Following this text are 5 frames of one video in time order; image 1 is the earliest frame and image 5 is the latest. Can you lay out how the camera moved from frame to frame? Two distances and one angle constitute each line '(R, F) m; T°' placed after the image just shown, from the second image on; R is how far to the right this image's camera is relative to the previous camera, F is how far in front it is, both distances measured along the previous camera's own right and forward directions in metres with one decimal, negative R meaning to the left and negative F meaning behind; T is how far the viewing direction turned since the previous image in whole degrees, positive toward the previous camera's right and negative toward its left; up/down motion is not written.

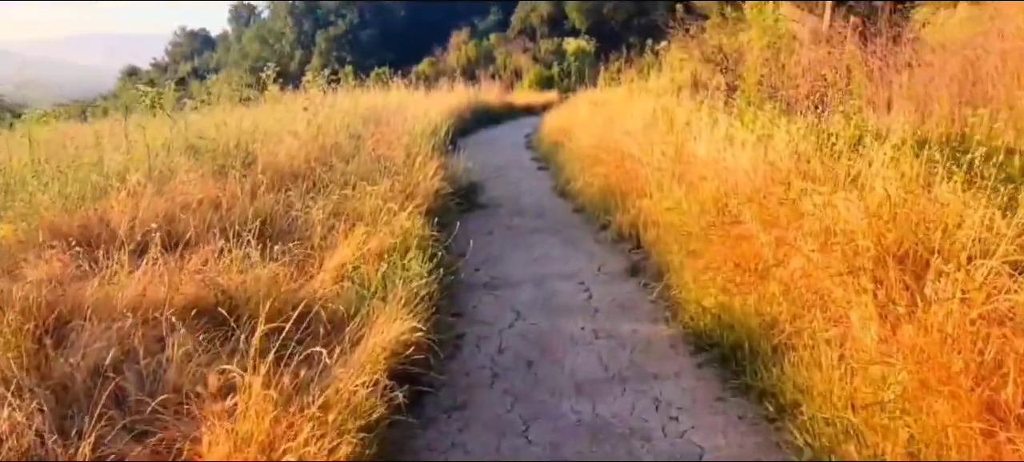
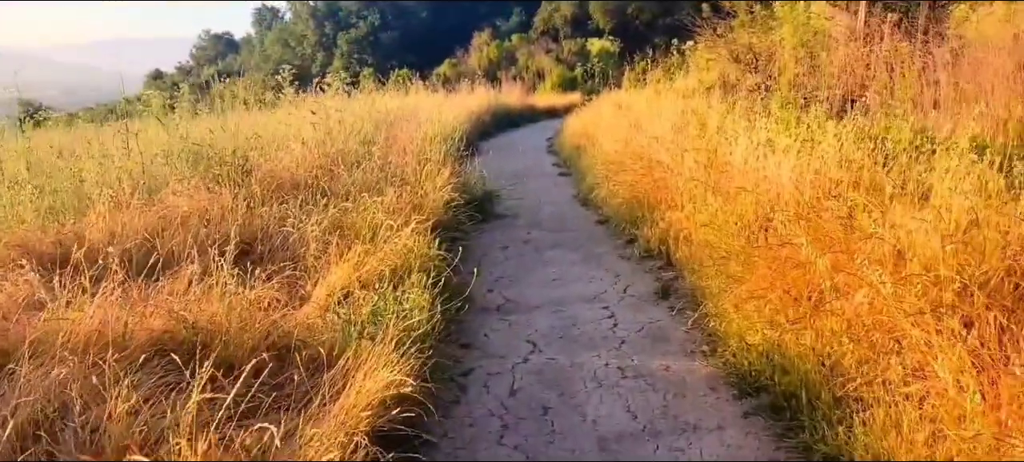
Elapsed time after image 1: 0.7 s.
(0.0, +0.4) m; -2°
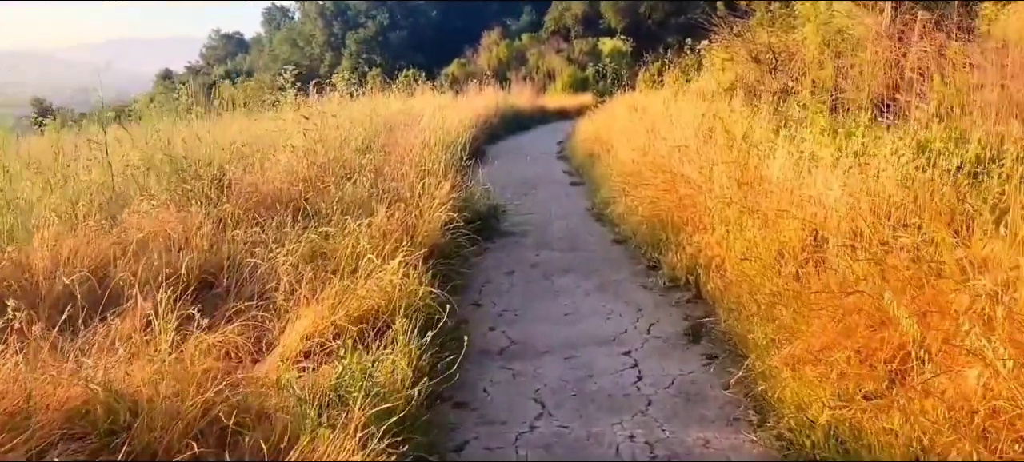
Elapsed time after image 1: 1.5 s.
(0.0, +0.6) m; -1°
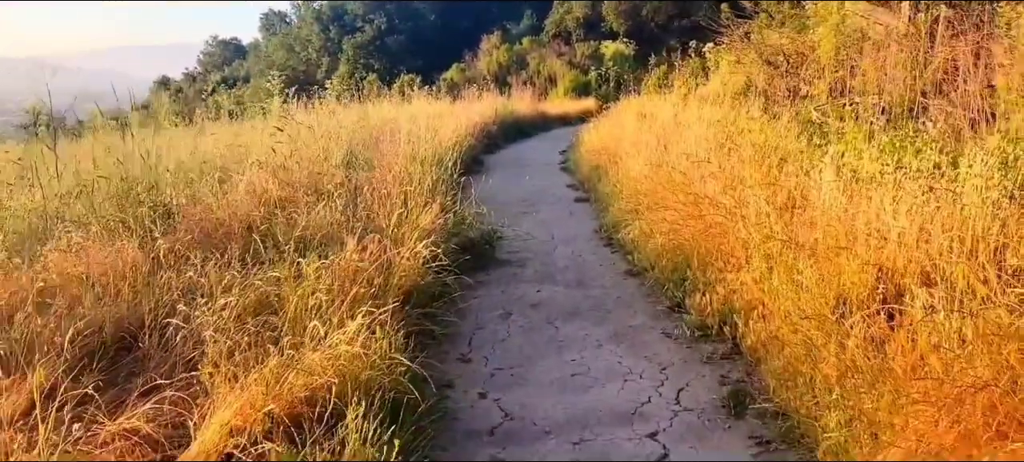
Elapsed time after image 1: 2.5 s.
(0.0, +0.7) m; 0°
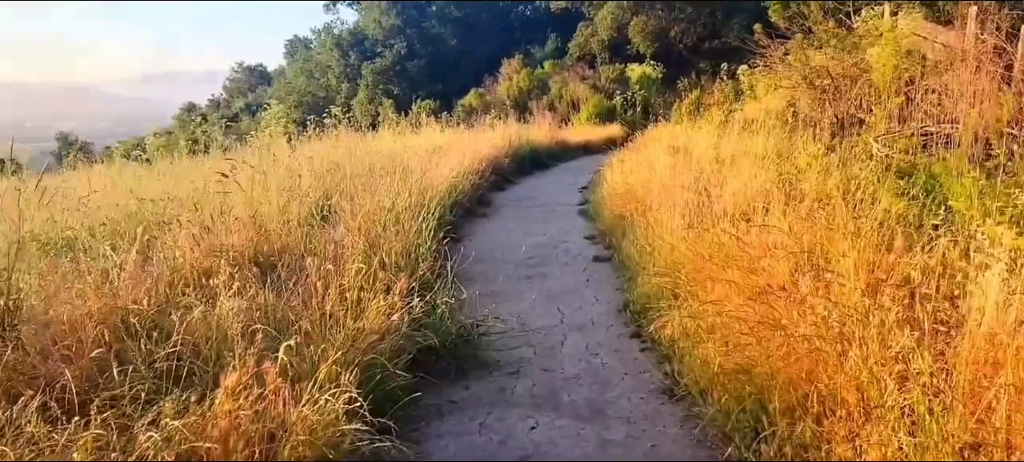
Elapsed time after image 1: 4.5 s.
(+0.2, +1.3) m; -2°
